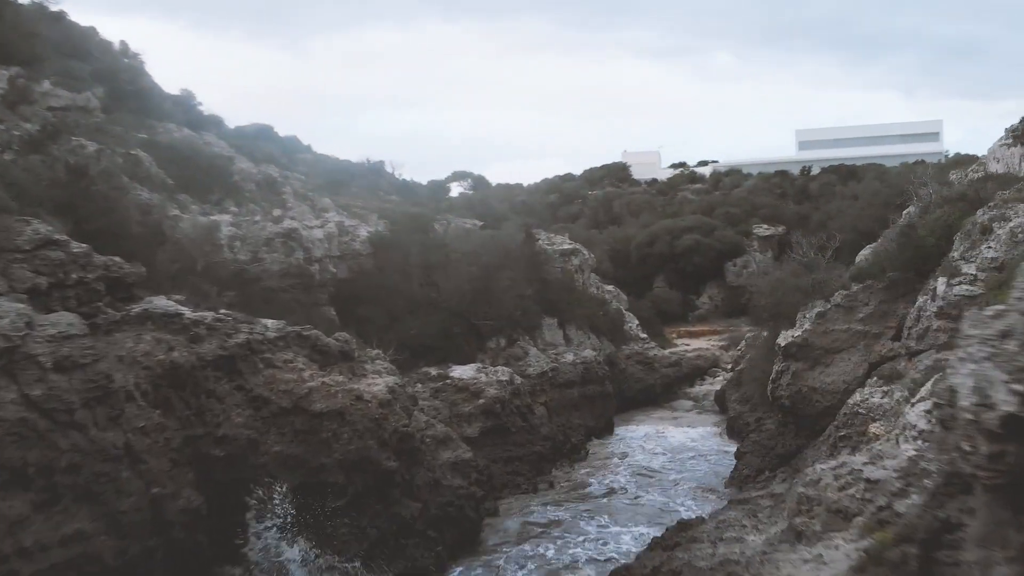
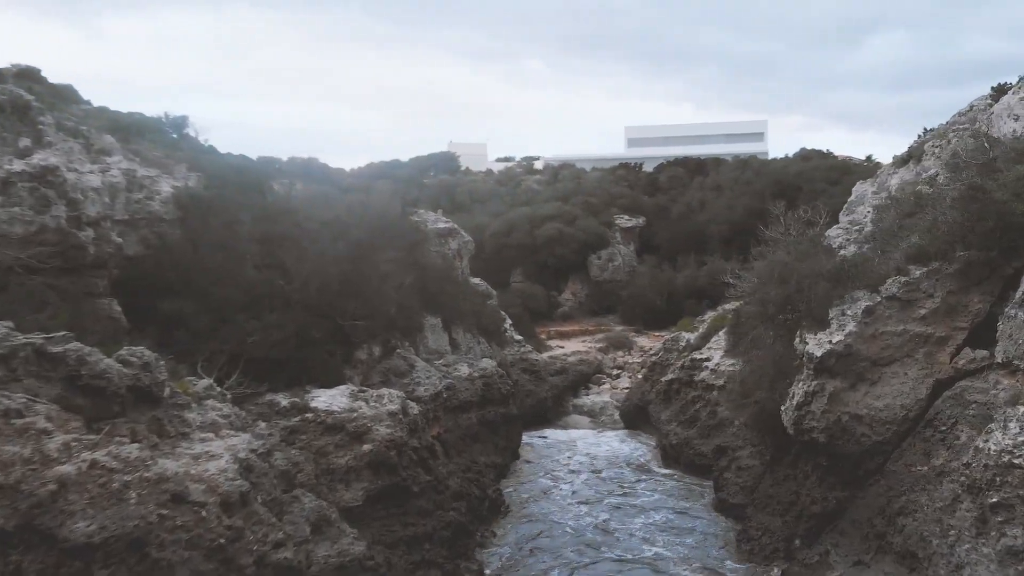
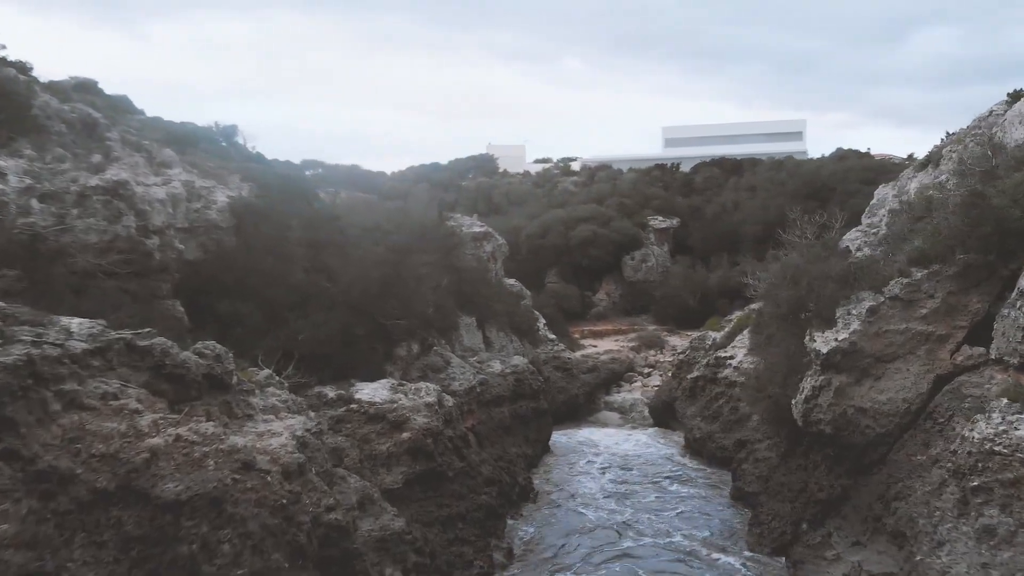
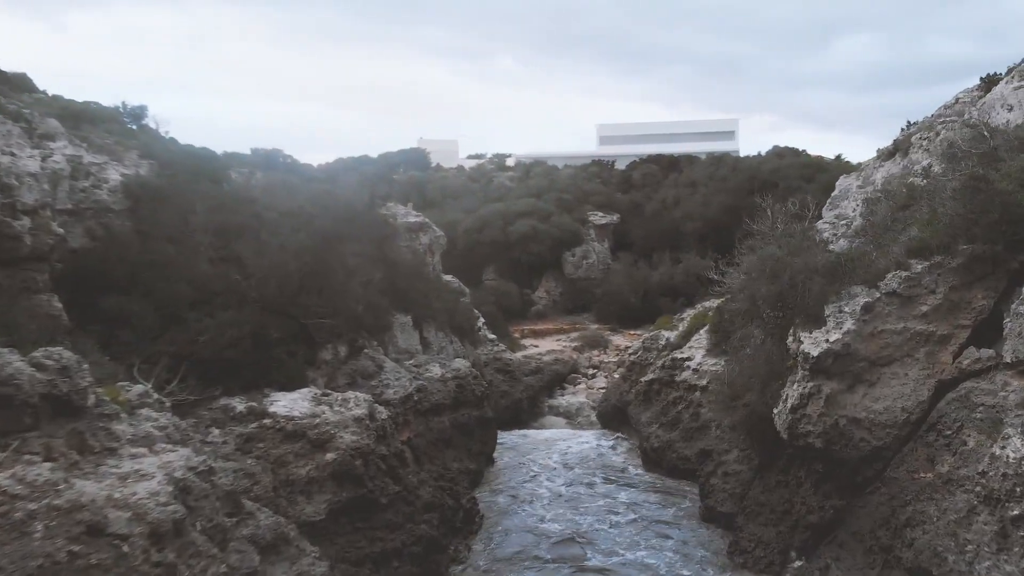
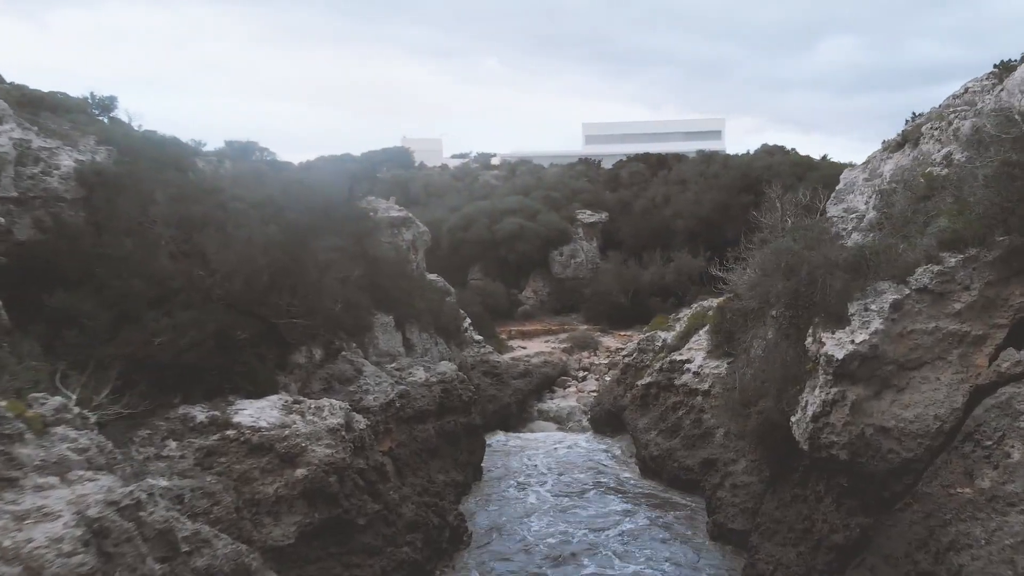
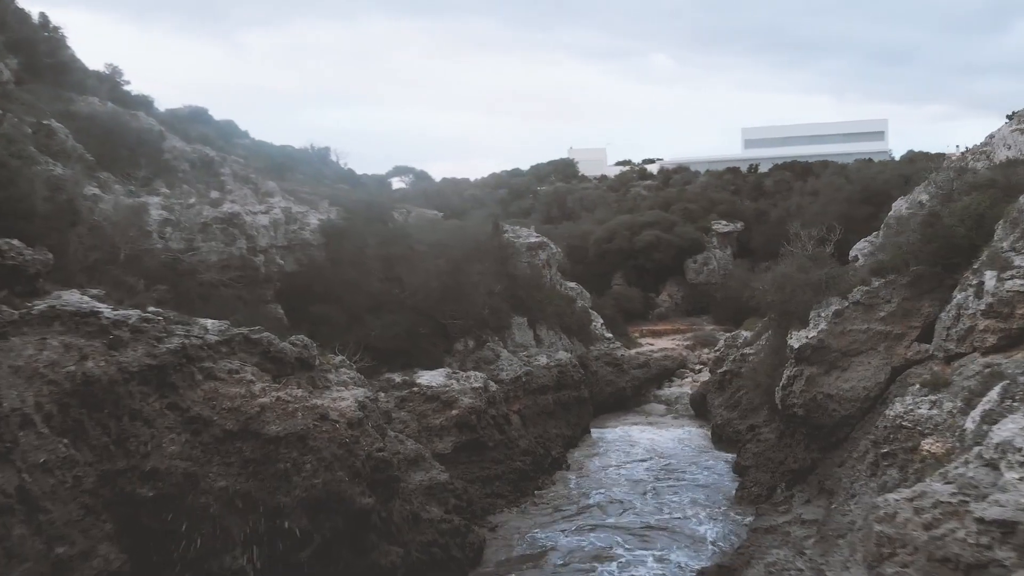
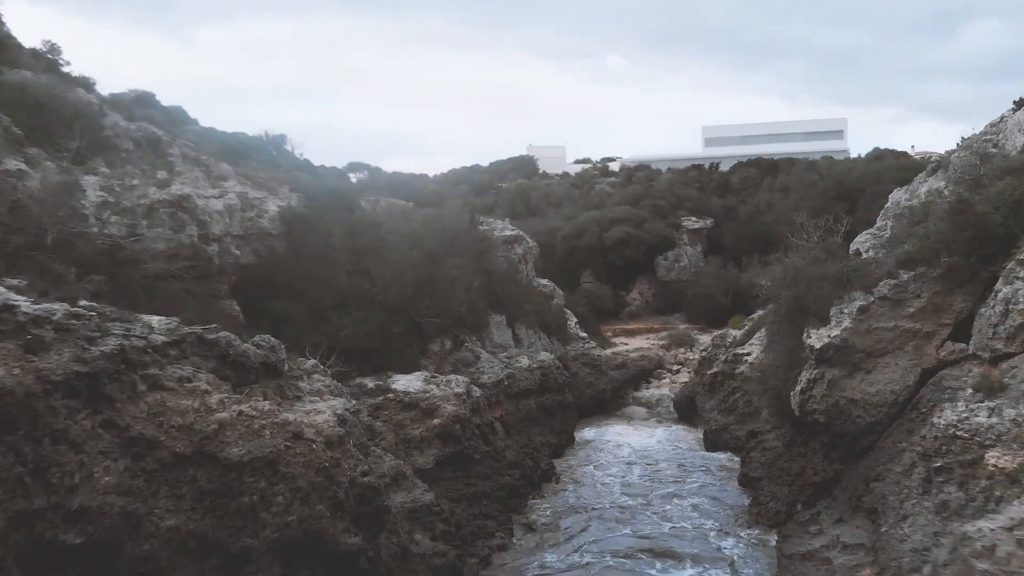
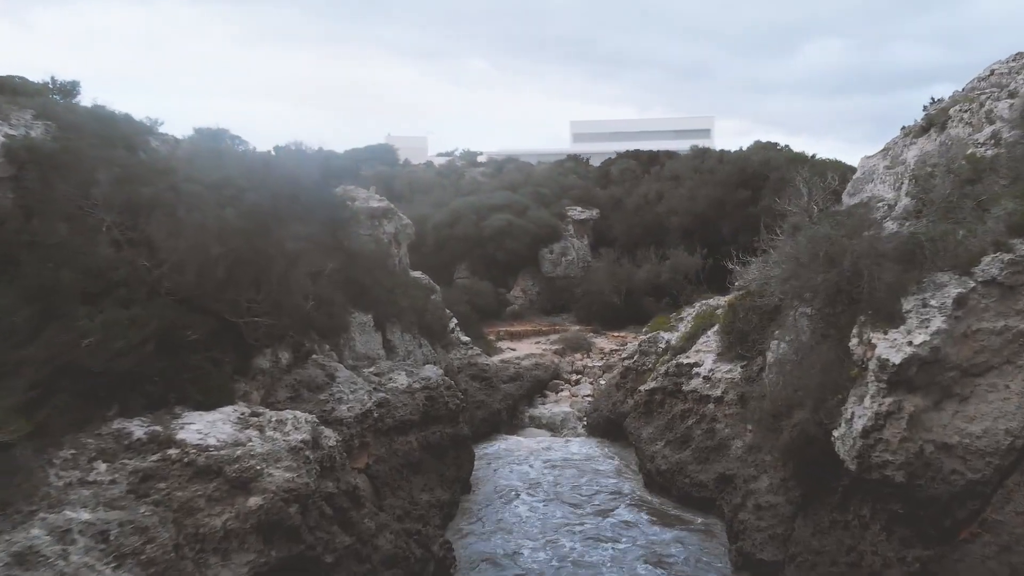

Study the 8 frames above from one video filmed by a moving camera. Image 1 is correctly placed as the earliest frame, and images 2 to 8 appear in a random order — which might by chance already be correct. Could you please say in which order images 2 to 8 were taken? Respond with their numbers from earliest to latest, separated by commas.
6, 7, 3, 2, 4, 5, 8
